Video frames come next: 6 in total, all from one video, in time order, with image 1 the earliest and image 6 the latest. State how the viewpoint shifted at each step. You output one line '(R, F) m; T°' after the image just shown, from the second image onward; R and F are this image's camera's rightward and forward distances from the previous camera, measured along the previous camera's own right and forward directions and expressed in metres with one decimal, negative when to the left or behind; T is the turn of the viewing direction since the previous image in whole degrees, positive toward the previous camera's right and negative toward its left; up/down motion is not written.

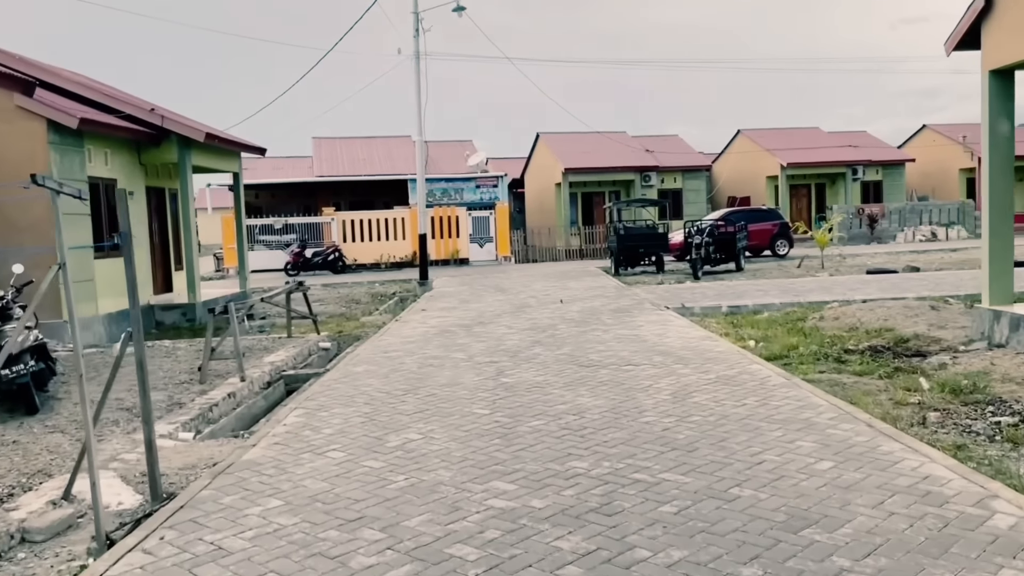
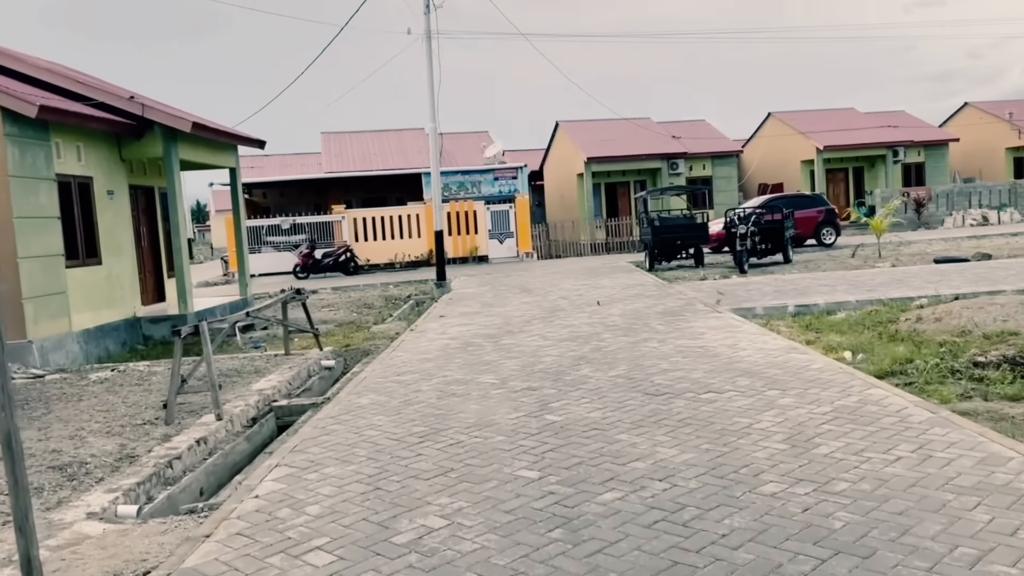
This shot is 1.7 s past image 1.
(-0.2, +1.7) m; -1°
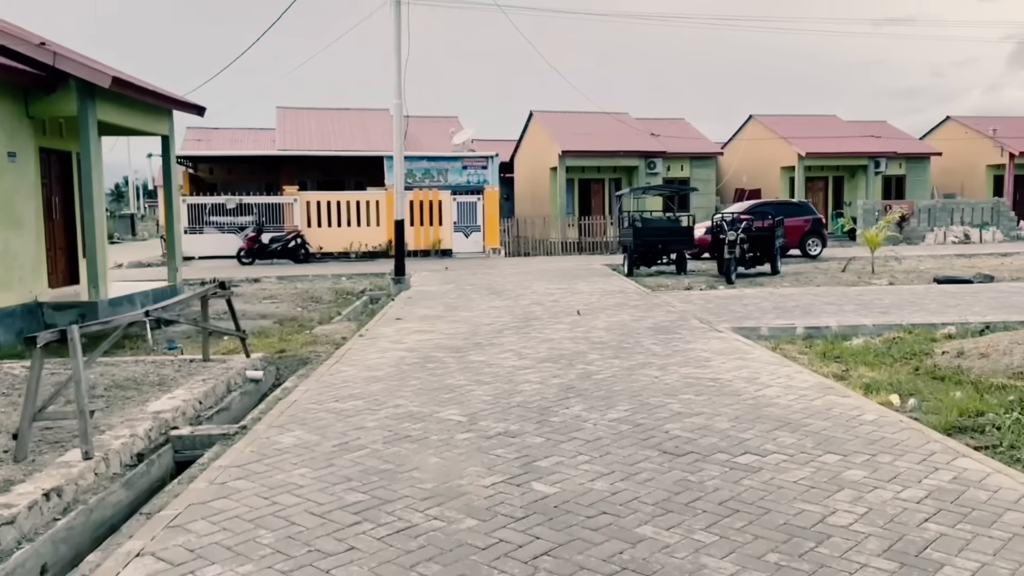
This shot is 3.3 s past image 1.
(-0.1, +1.5) m; +3°
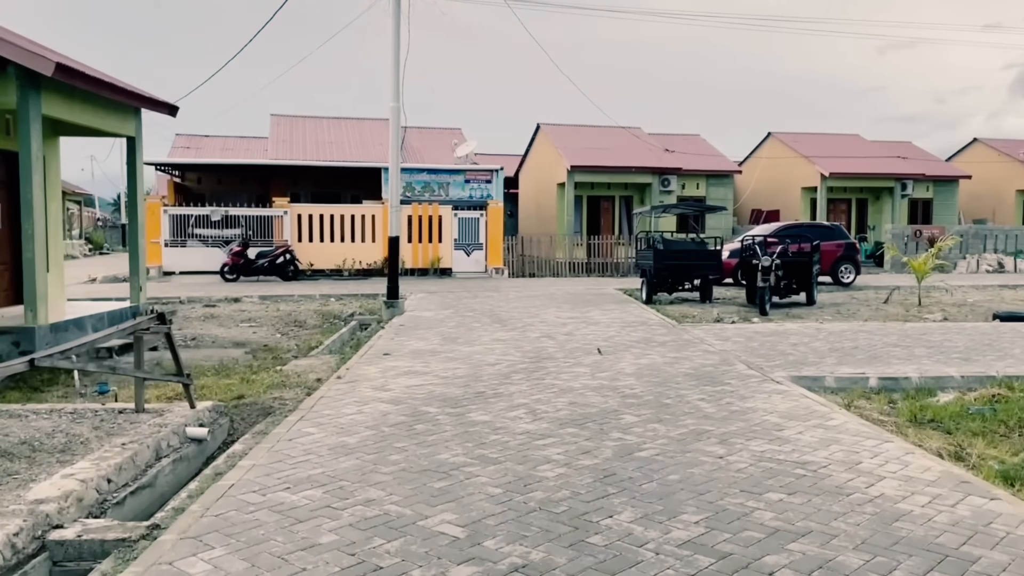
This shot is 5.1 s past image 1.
(-0.1, +1.7) m; 0°
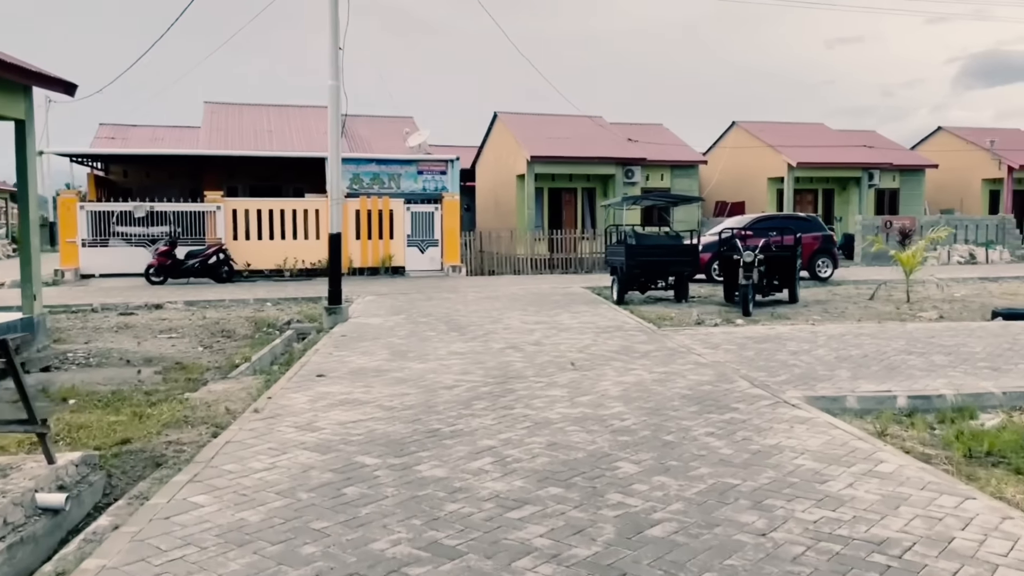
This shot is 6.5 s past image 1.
(0.0, +1.4) m; +3°
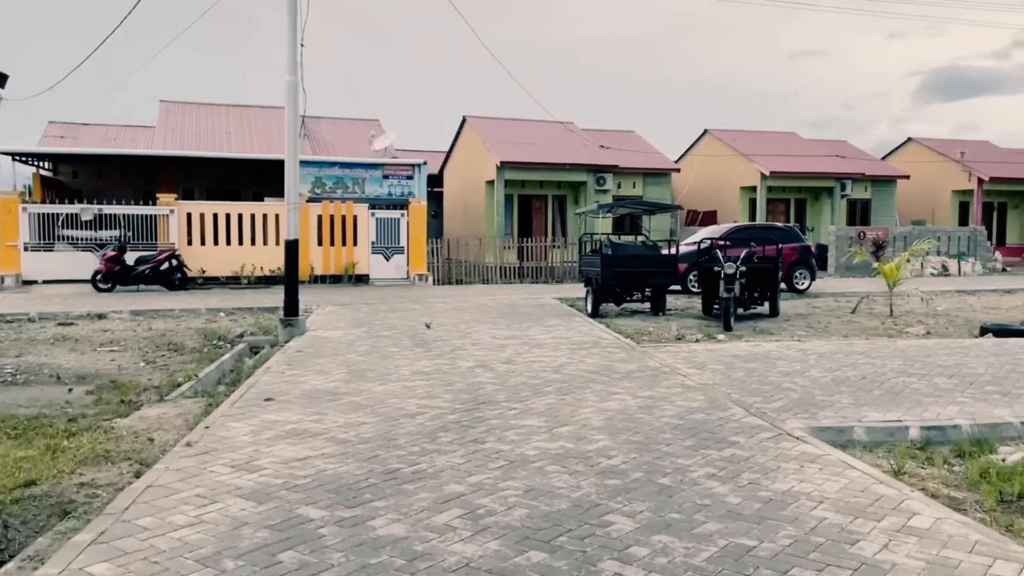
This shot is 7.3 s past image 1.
(0.0, +0.7) m; +2°
